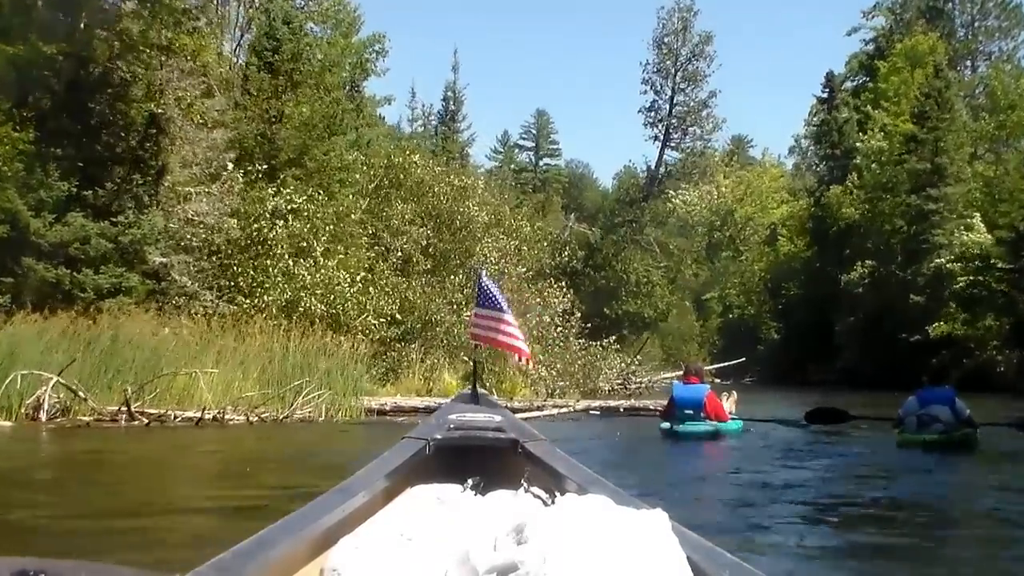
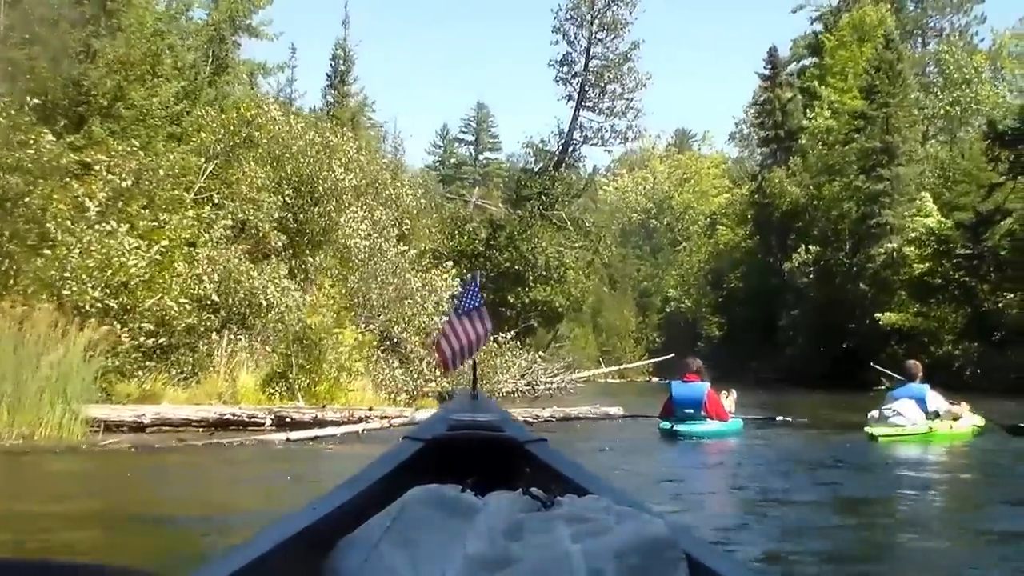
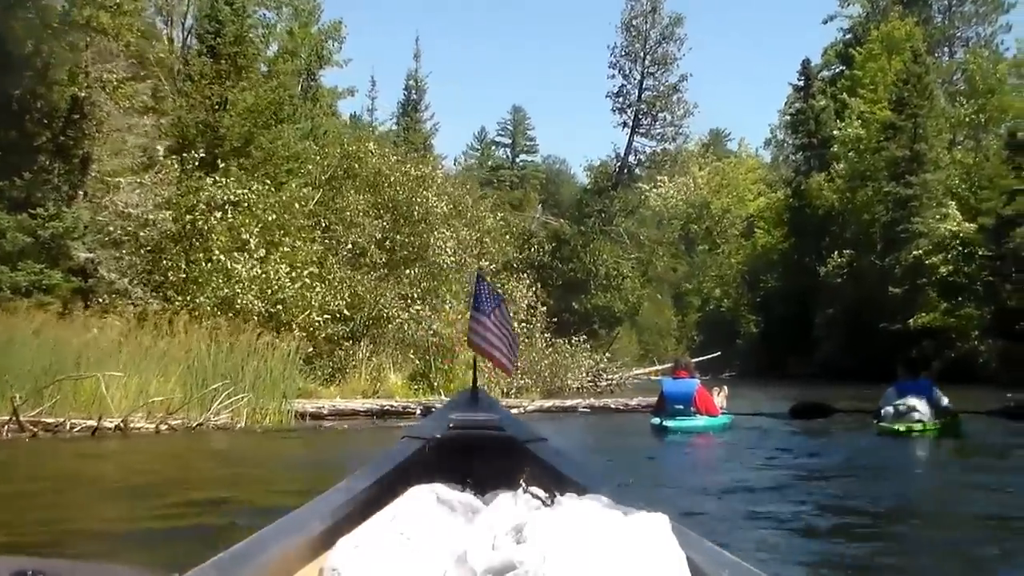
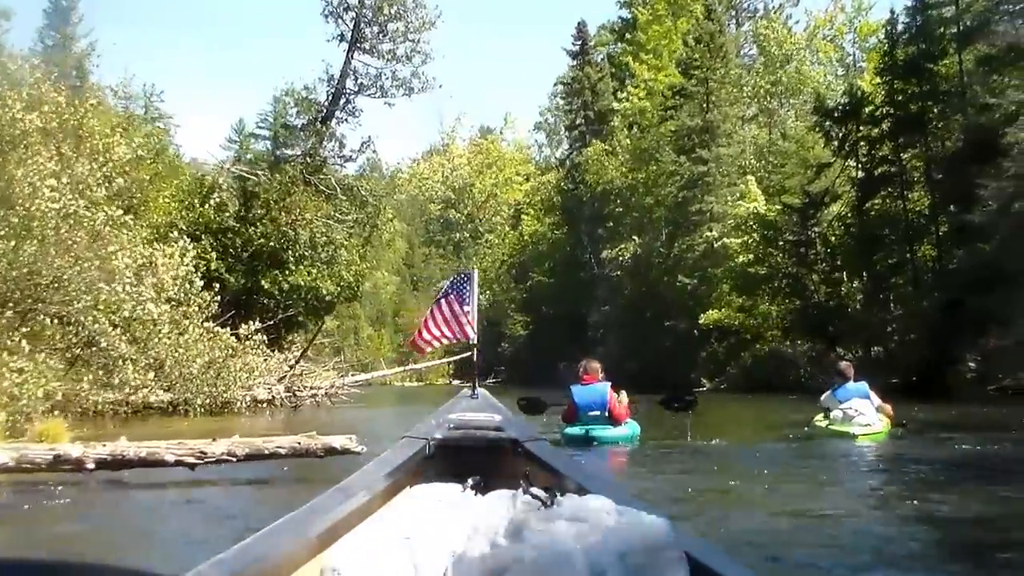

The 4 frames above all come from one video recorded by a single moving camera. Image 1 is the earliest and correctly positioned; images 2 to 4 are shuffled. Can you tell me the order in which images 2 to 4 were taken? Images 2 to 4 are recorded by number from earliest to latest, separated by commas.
3, 2, 4
